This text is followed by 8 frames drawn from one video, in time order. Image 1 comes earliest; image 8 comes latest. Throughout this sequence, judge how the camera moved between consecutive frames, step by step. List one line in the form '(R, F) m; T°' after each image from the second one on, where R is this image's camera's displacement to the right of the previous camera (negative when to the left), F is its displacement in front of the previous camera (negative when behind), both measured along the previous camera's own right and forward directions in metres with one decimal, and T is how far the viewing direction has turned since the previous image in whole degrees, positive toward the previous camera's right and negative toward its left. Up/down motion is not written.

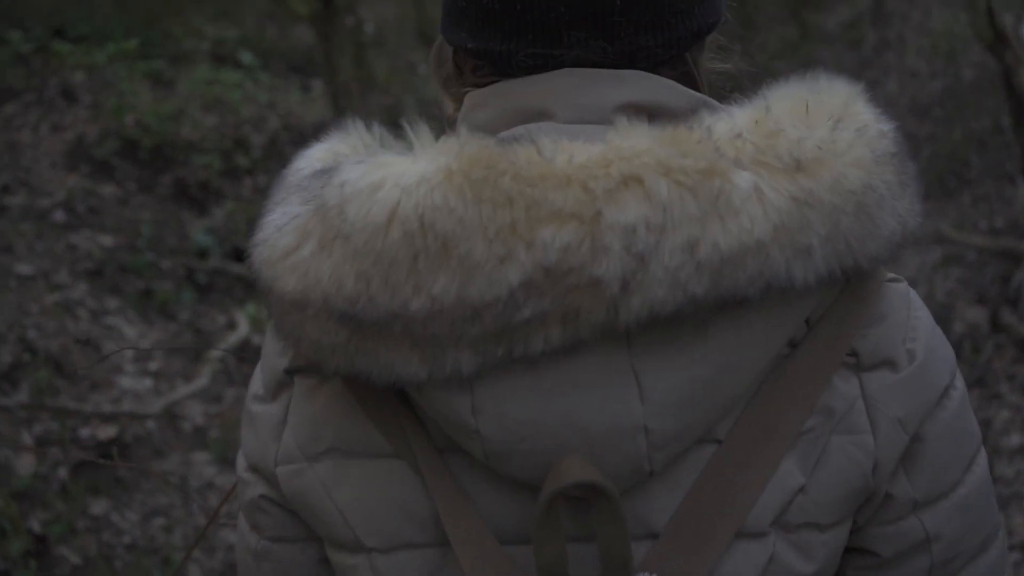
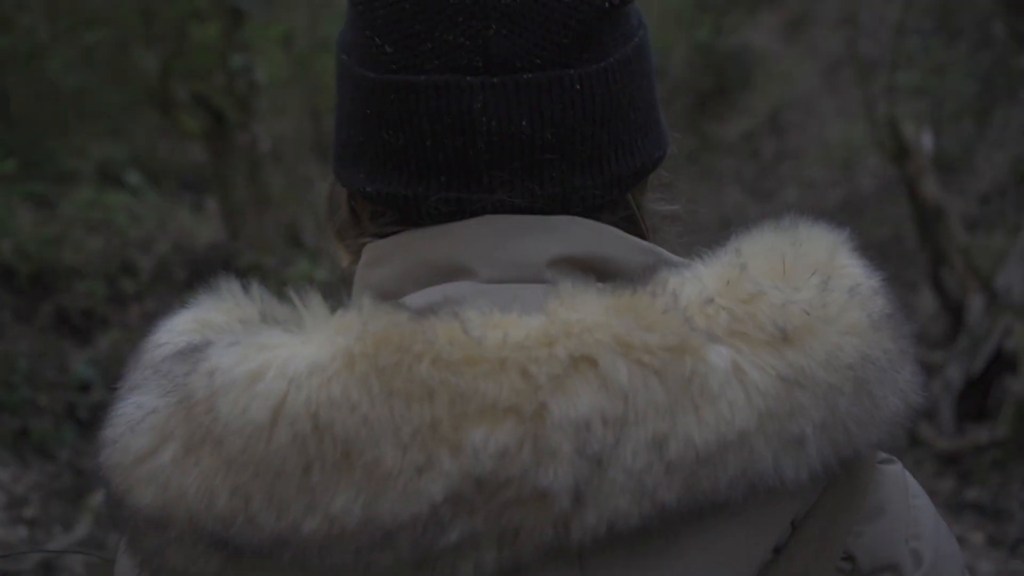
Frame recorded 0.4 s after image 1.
(0.0, +0.2) m; +5°
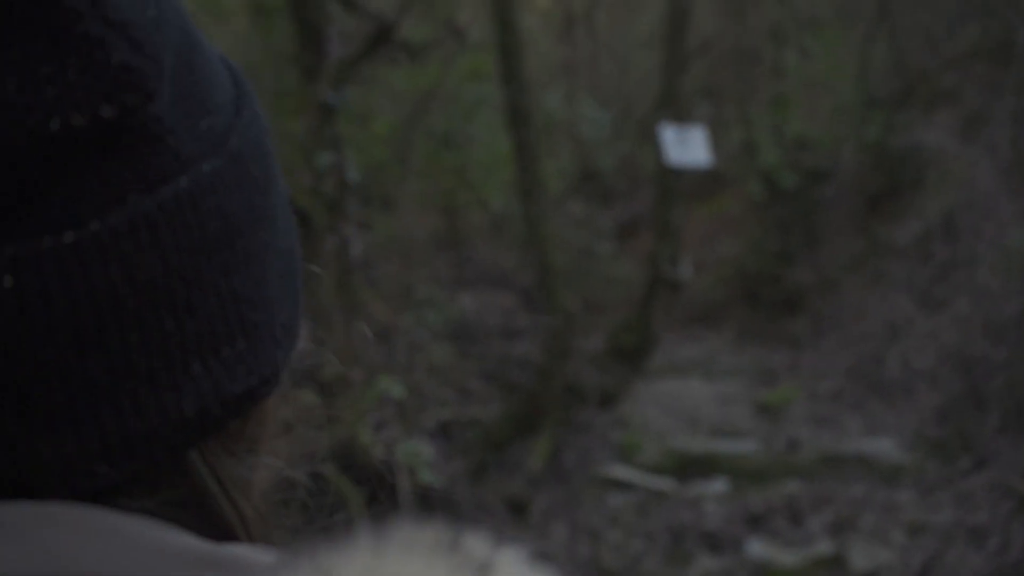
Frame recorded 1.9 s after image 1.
(+0.4, +0.4) m; -10°
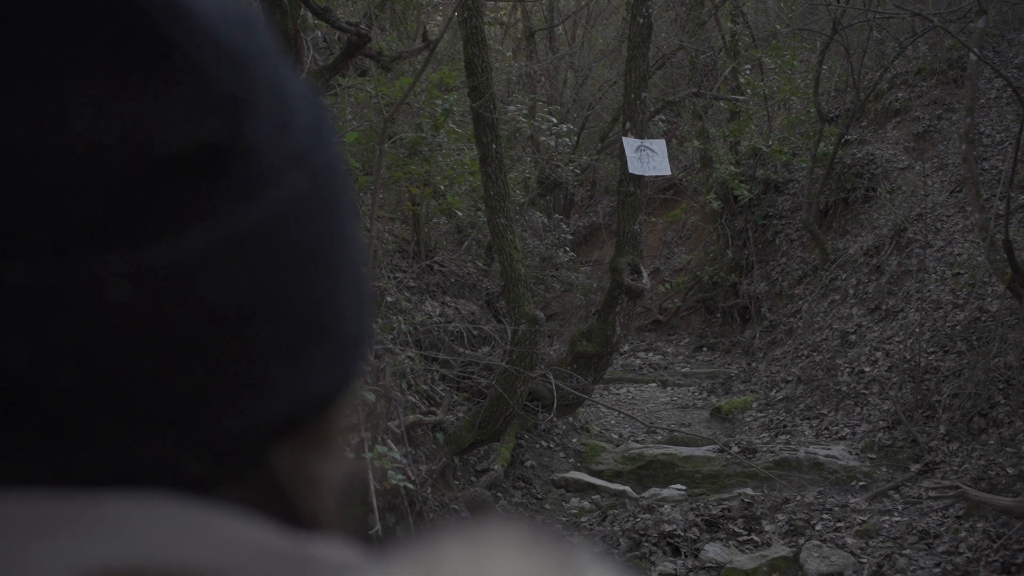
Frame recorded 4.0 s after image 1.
(-0.1, -0.1) m; +3°
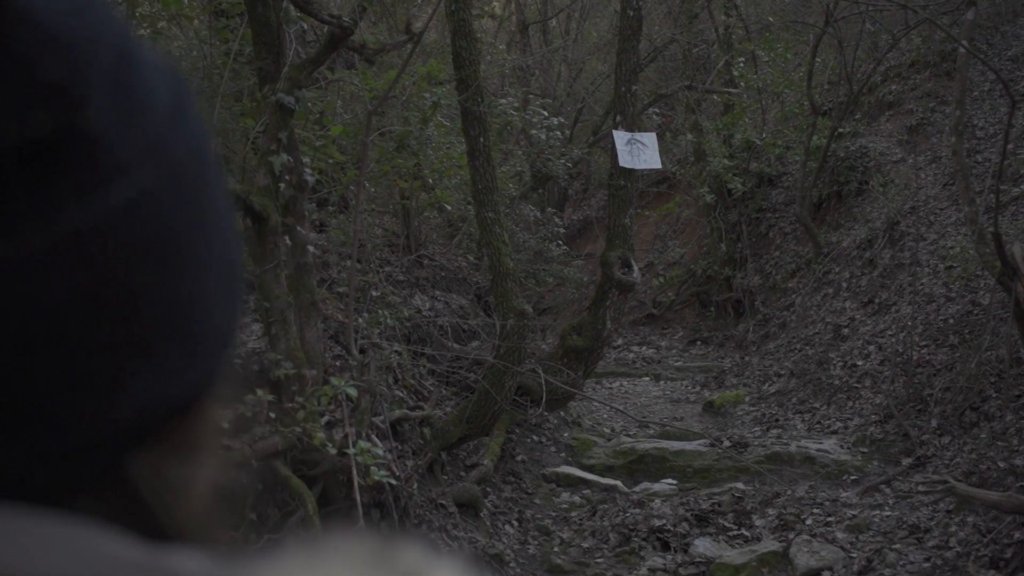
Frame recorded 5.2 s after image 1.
(+0.1, 0.0) m; 0°
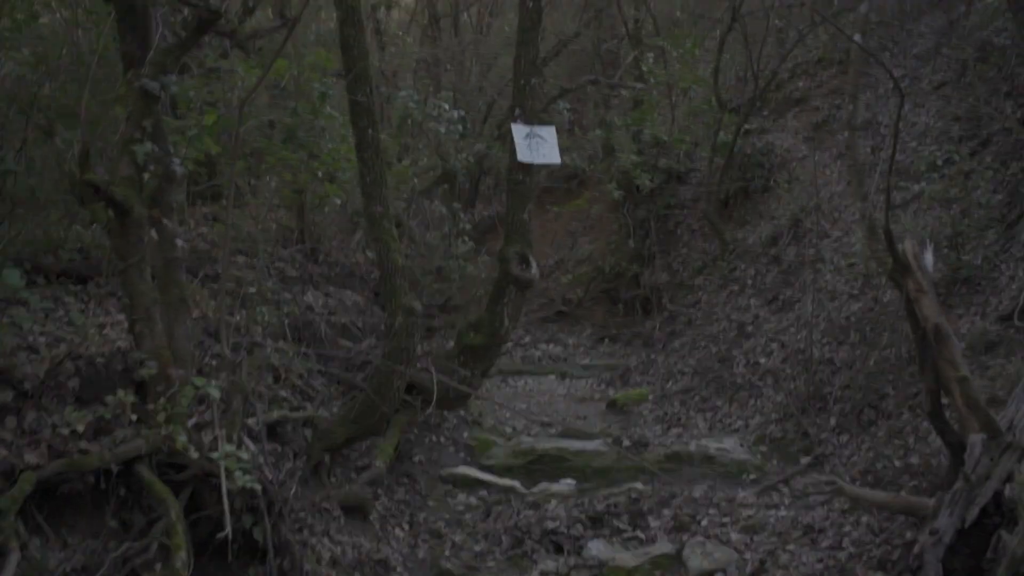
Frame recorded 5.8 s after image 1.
(+0.3, +0.2) m; +4°
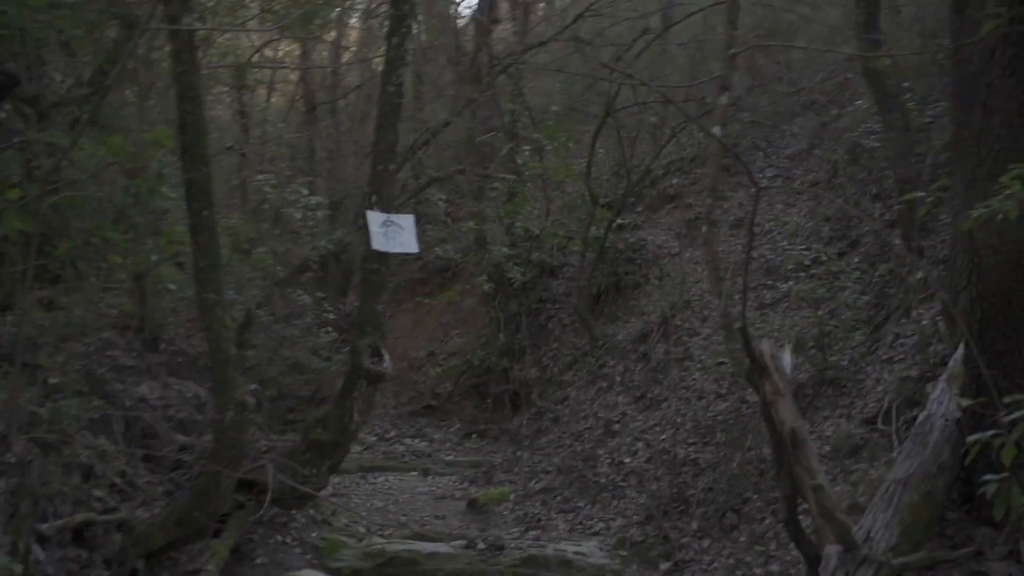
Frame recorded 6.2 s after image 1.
(+0.4, +0.3) m; +6°
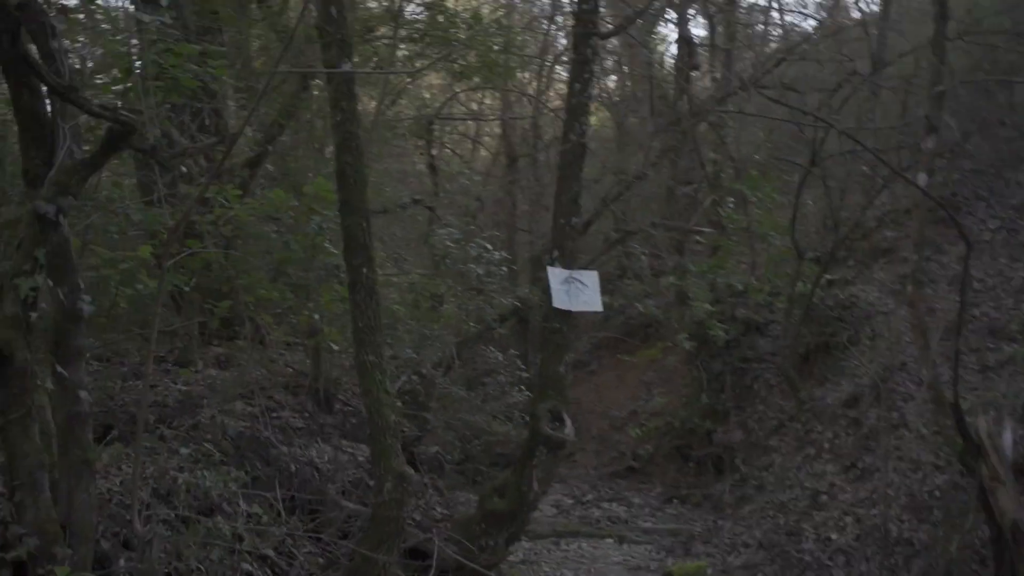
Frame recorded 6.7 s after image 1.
(+0.4, +0.4) m; -13°
